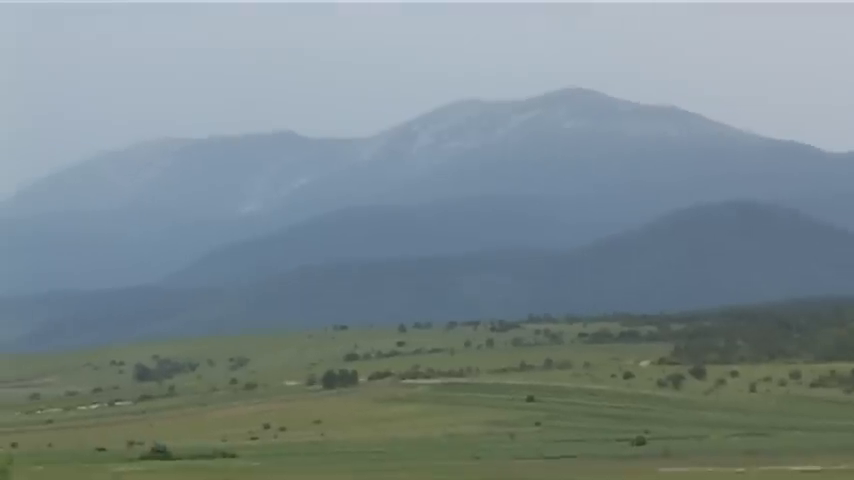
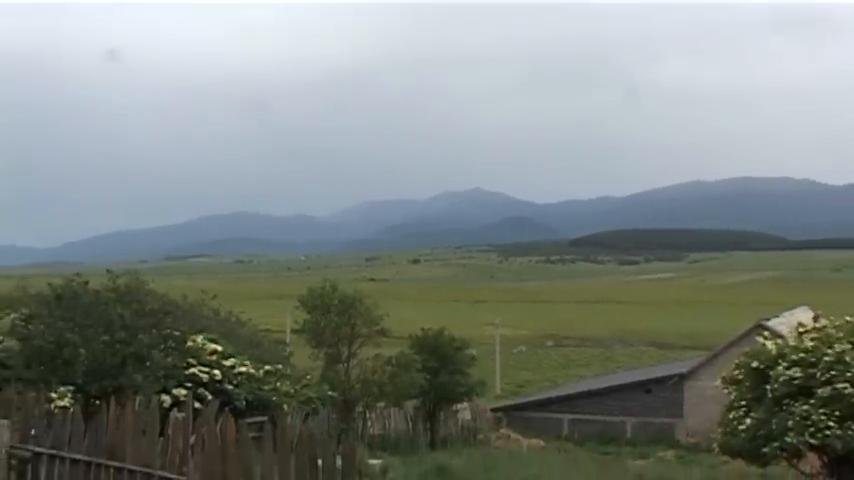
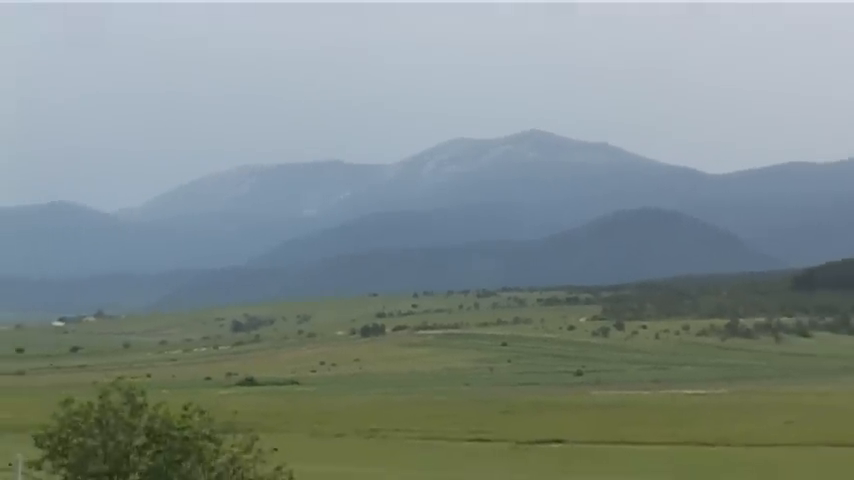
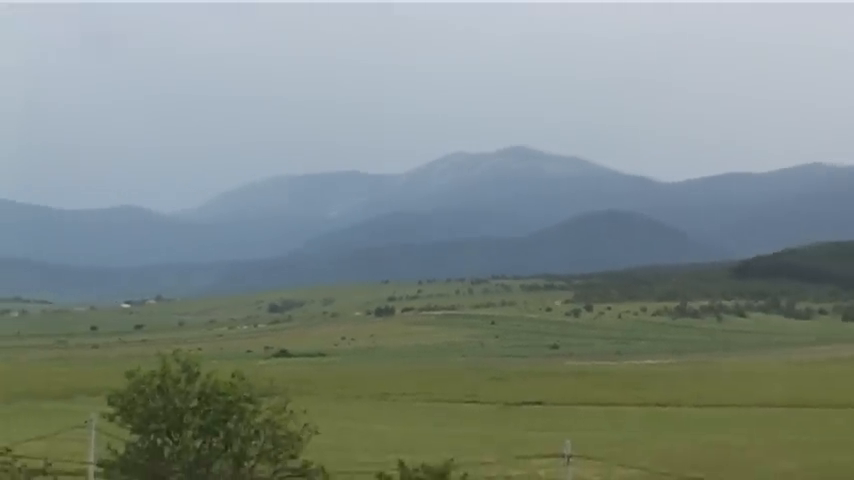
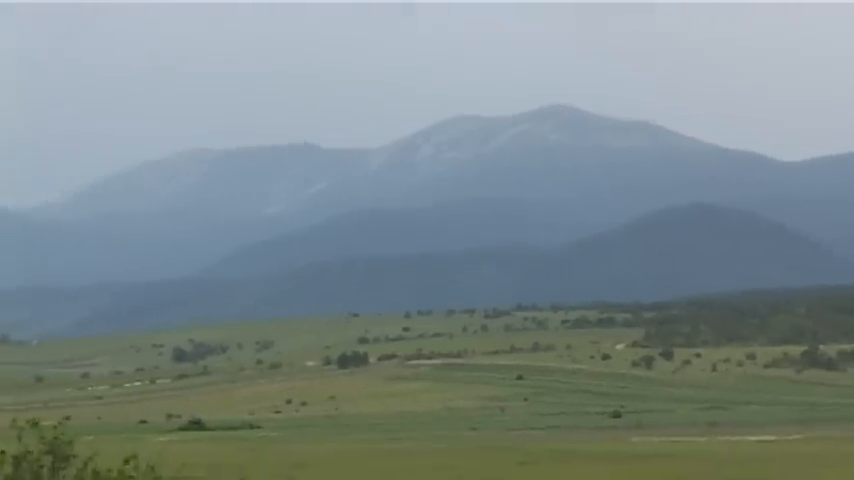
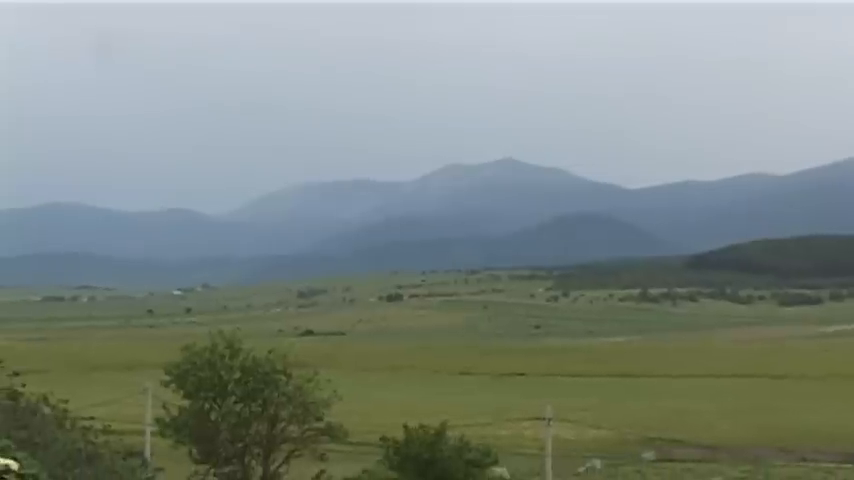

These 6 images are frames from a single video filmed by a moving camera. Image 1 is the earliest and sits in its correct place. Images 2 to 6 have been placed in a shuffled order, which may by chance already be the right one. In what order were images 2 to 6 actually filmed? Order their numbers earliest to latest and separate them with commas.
5, 3, 4, 6, 2
